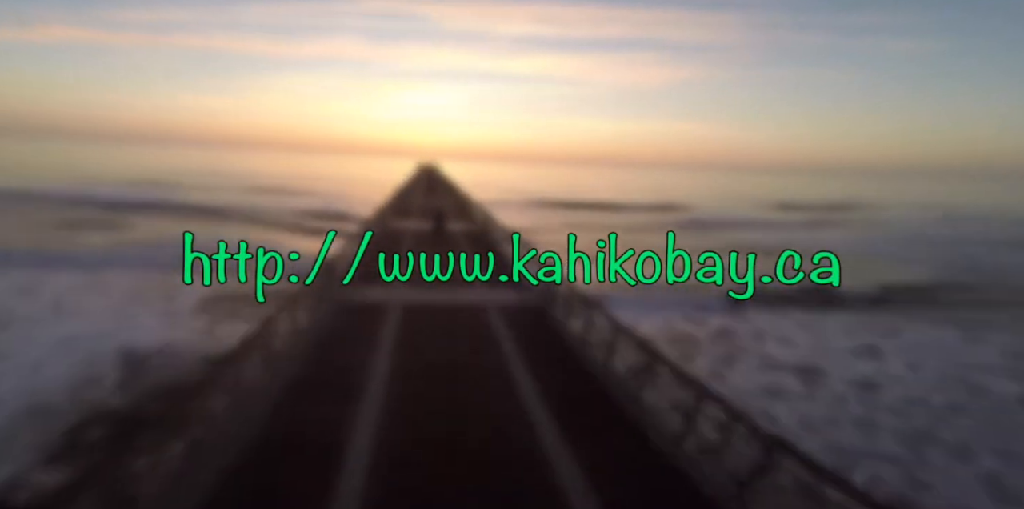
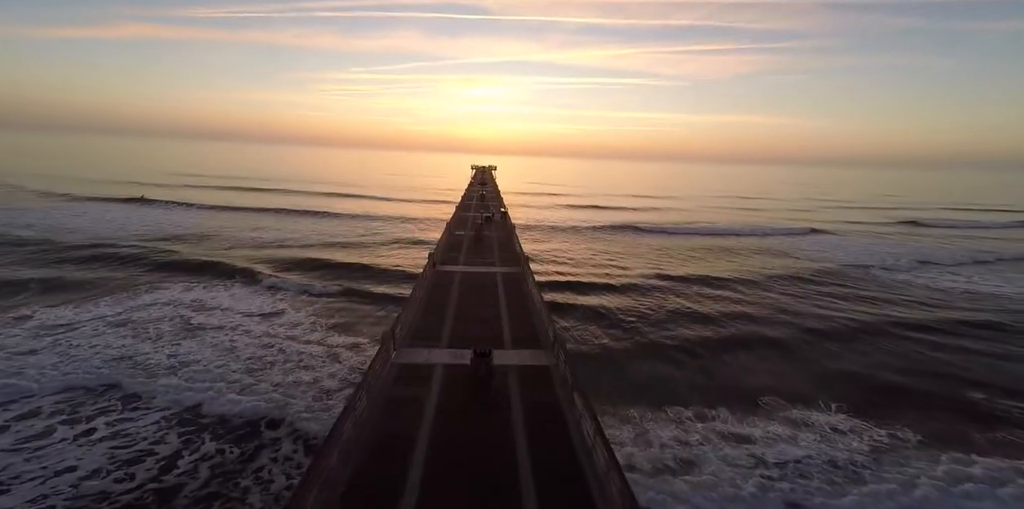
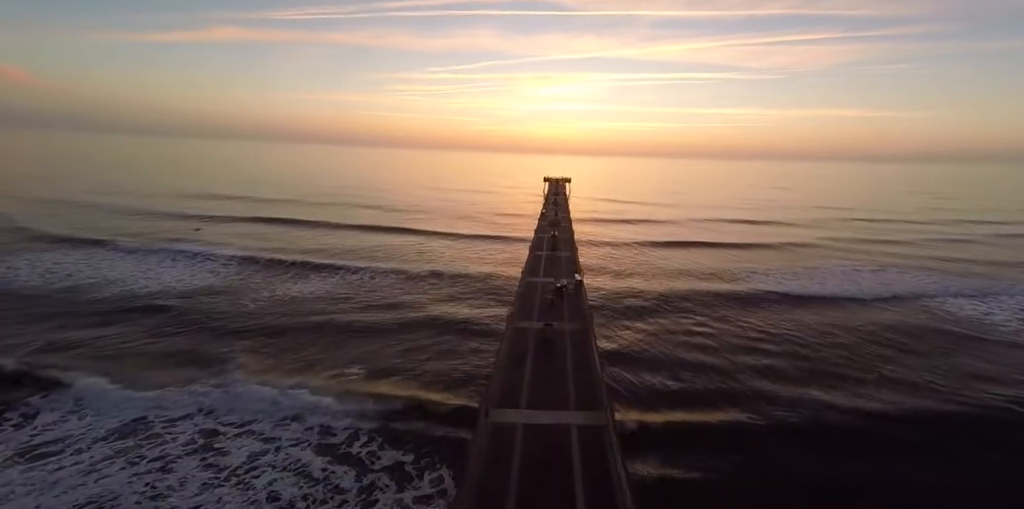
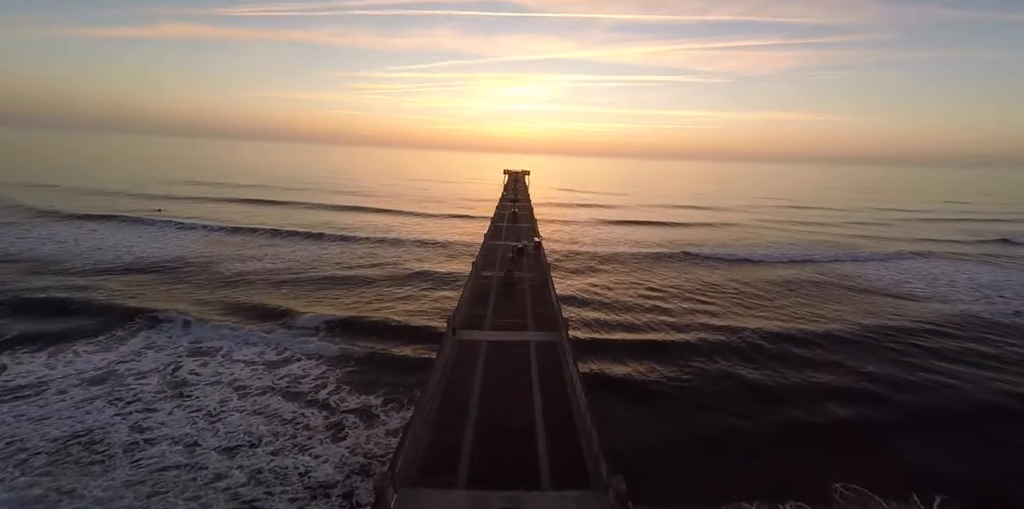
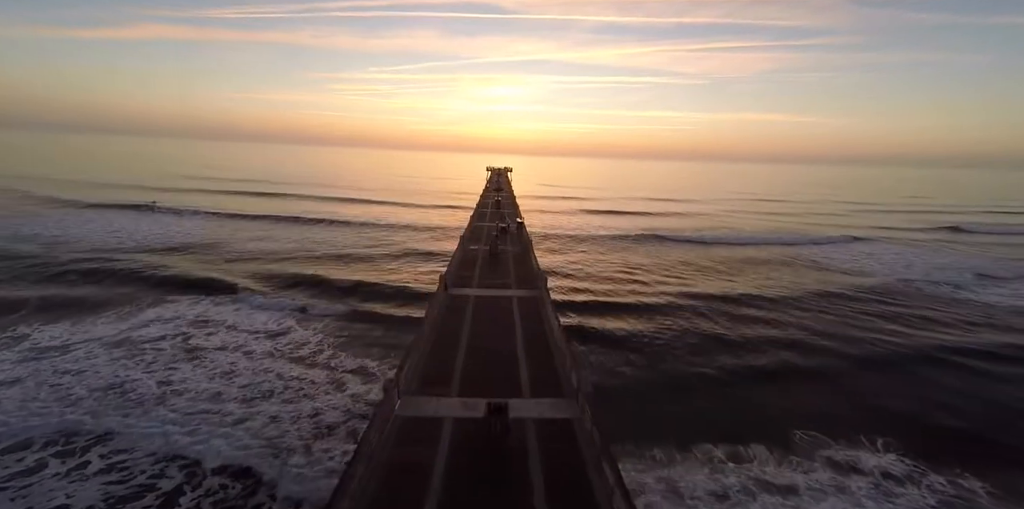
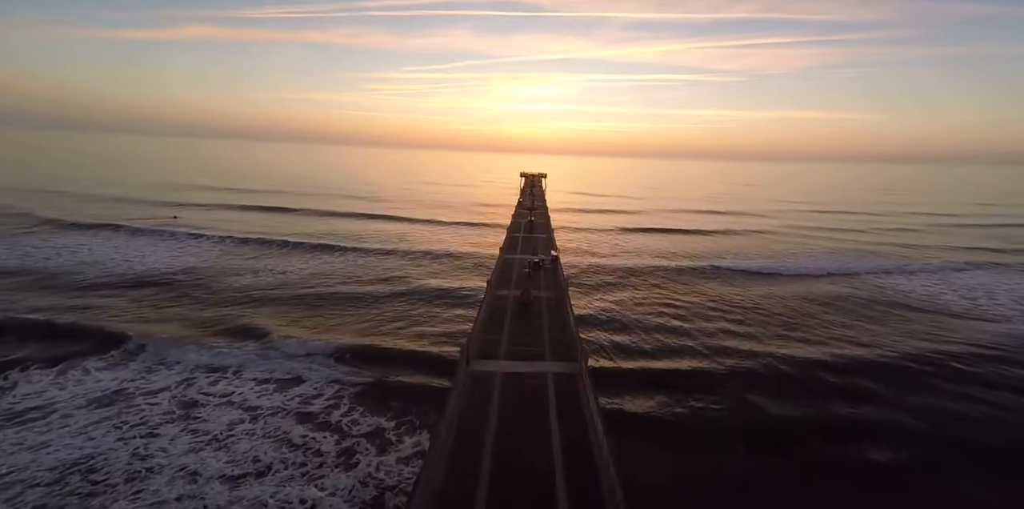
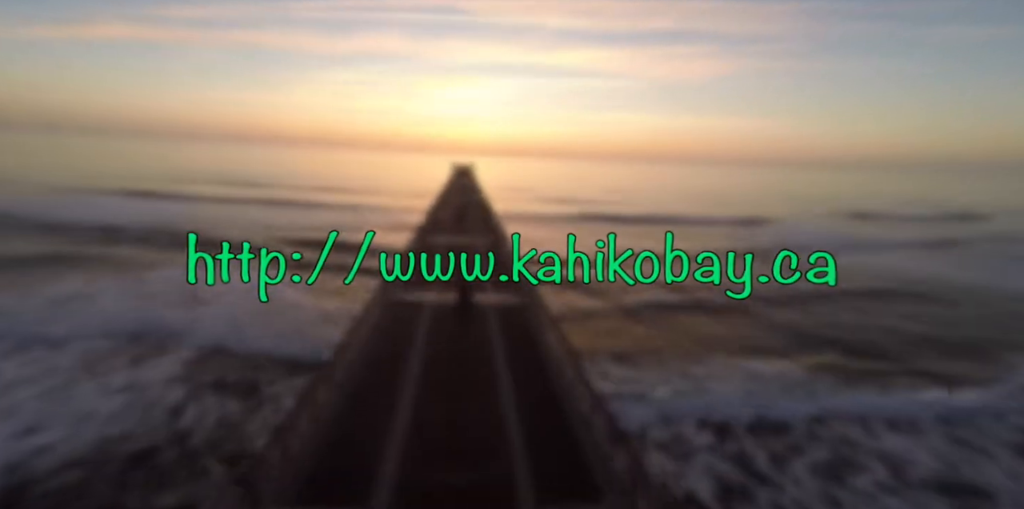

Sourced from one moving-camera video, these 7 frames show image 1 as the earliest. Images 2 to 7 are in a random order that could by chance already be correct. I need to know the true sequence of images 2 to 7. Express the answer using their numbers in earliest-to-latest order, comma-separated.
7, 2, 5, 4, 6, 3
